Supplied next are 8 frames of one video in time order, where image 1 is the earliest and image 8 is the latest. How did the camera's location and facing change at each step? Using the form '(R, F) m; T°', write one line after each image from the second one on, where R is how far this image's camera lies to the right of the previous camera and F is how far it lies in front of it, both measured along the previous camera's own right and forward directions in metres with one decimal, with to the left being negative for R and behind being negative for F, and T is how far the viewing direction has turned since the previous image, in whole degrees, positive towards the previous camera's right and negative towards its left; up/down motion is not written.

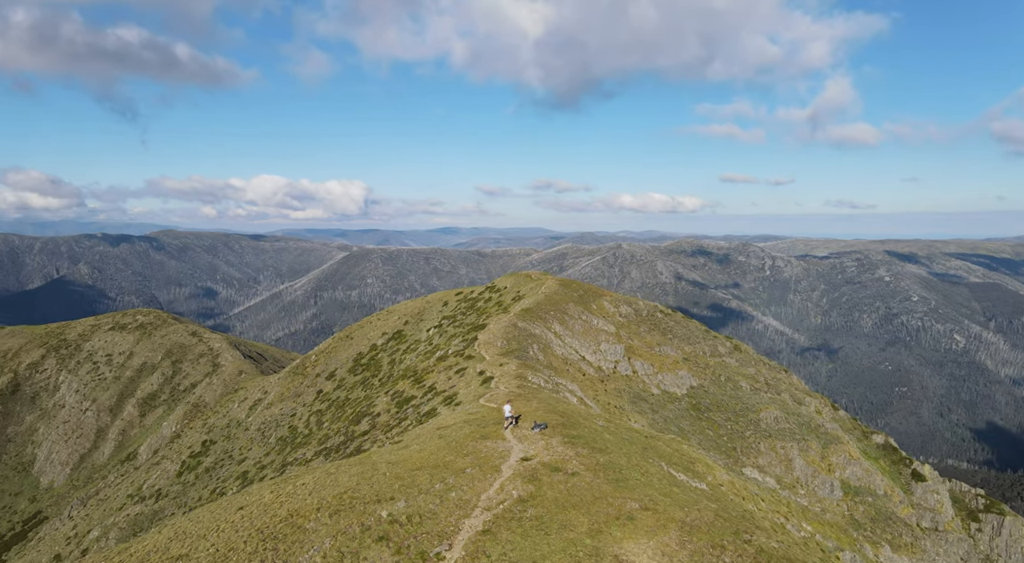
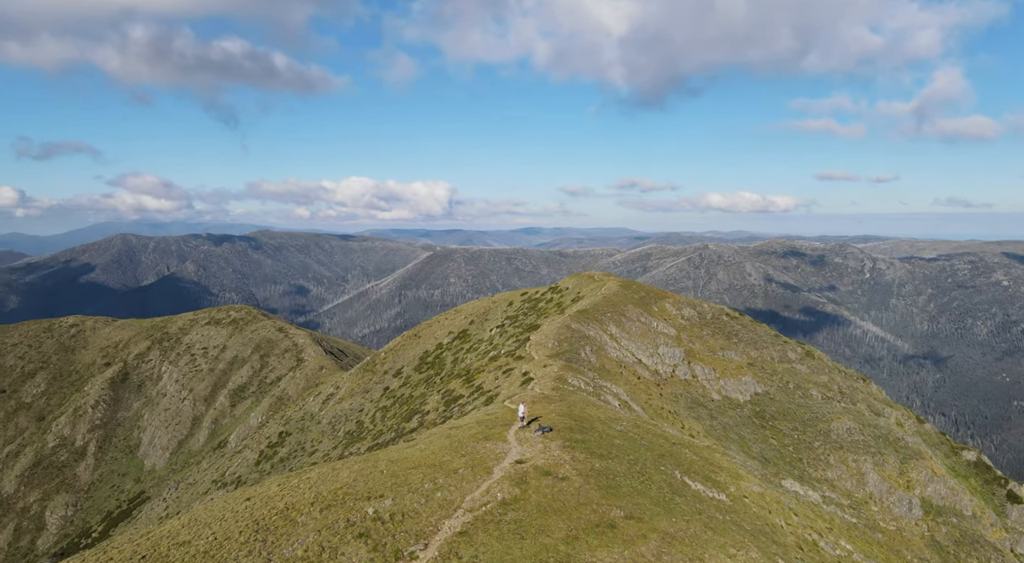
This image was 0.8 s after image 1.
(+2.4, +0.3) m; -7°
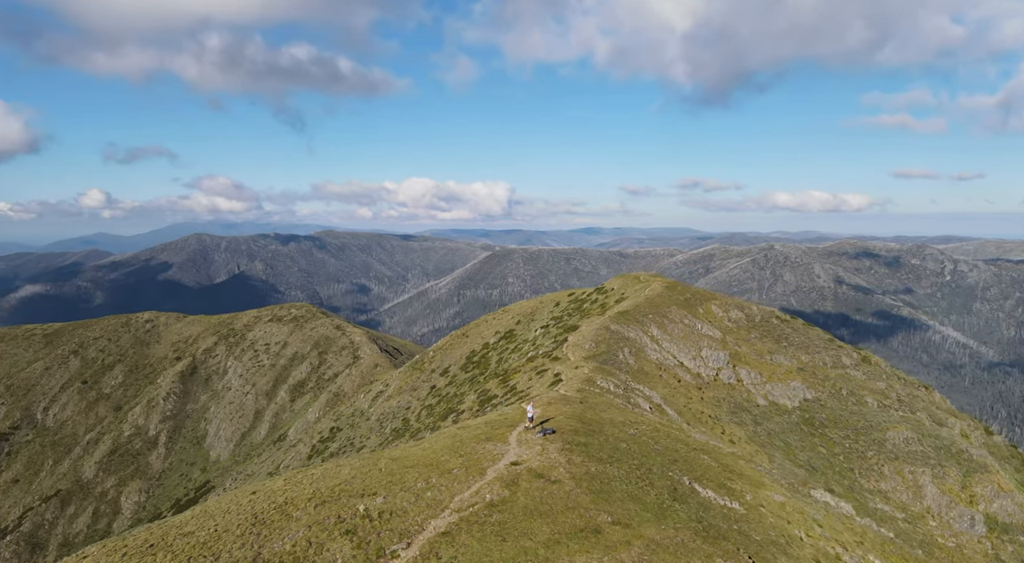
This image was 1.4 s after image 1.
(+1.7, +0.2) m; -5°
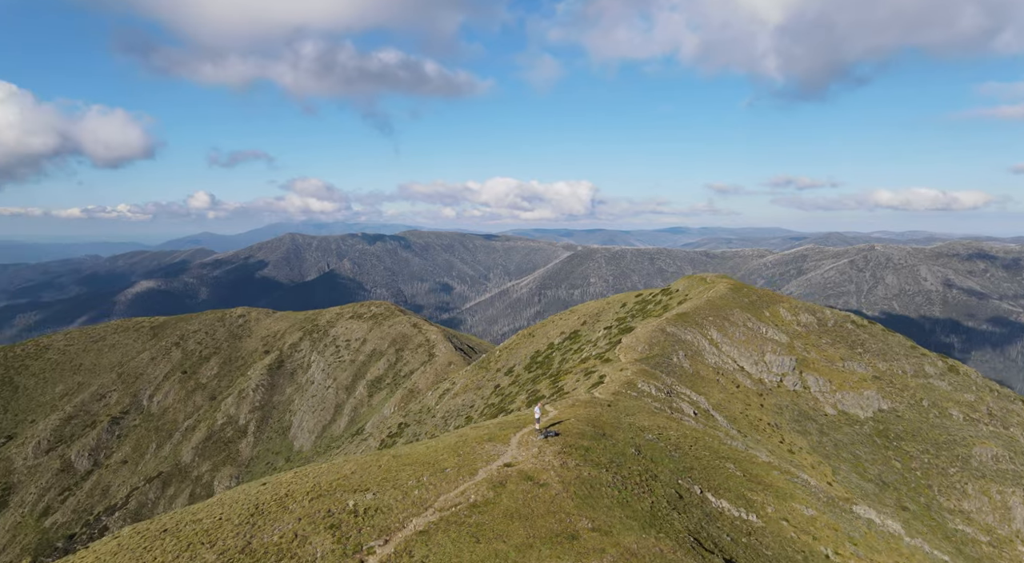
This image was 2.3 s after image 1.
(+2.4, +0.3) m; -7°
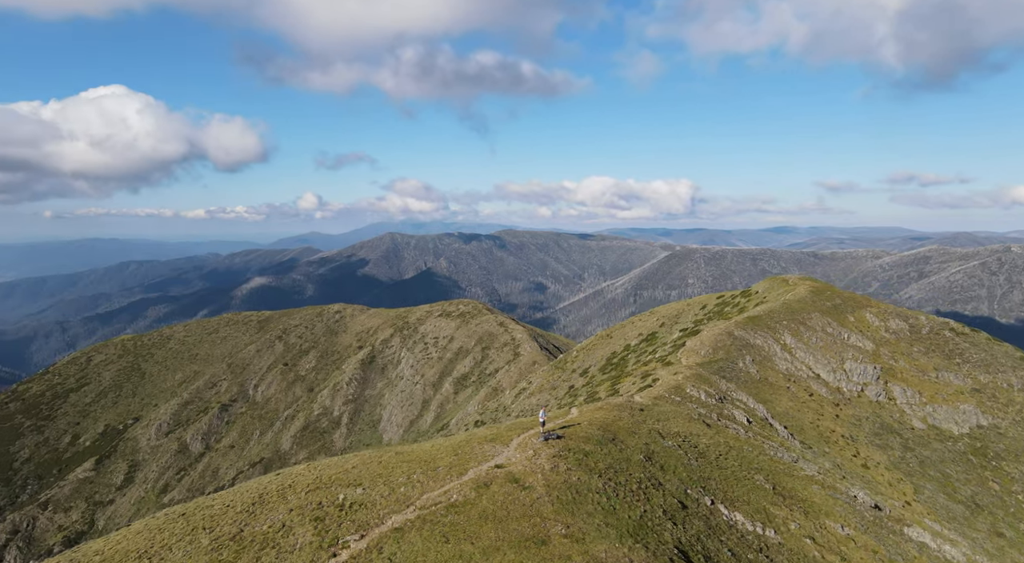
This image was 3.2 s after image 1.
(+2.8, +0.4) m; -8°
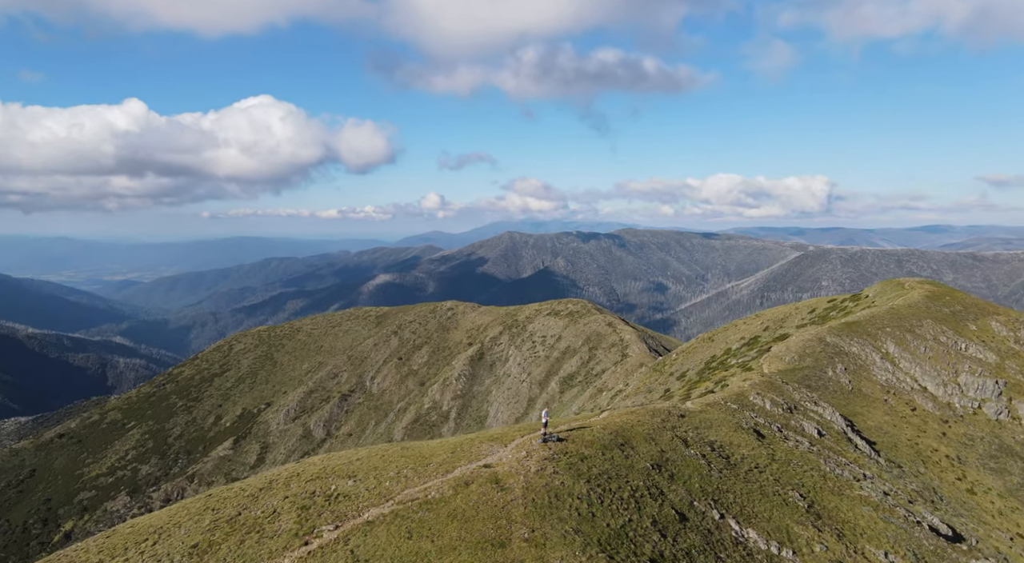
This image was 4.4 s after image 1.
(+3.5, +0.6) m; -10°
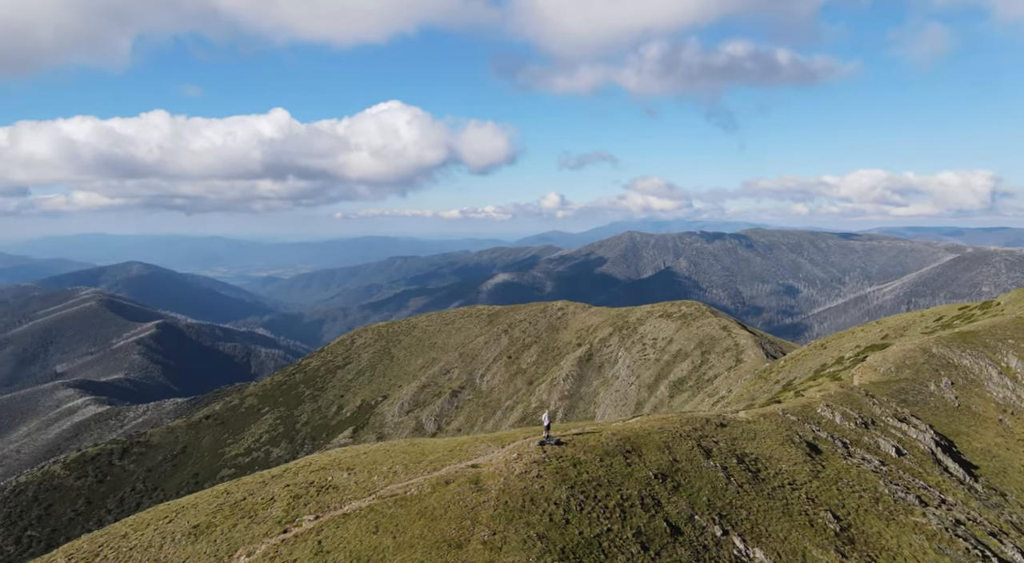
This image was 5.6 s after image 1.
(+3.5, +0.5) m; -10°
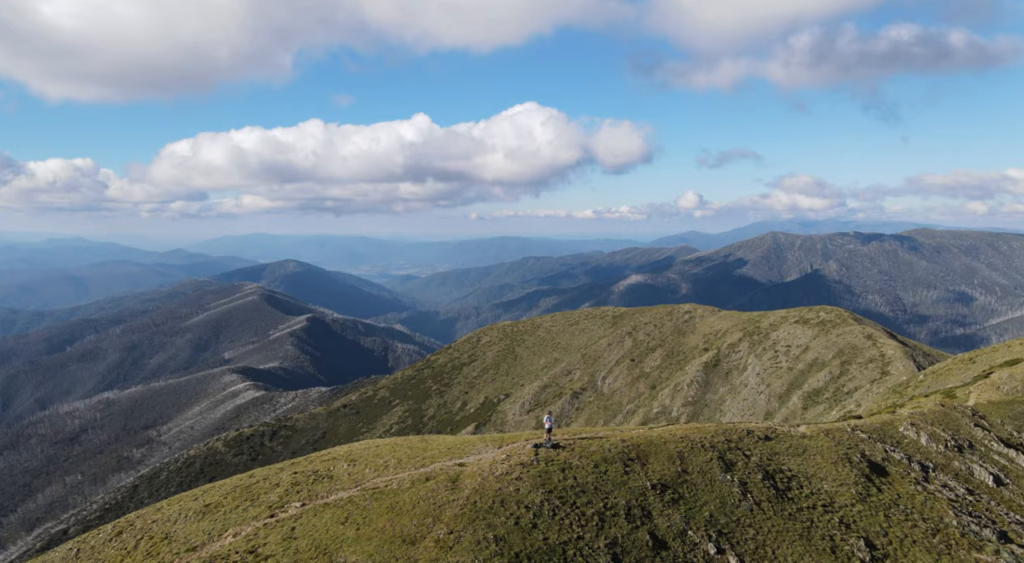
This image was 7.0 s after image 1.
(+3.9, +0.5) m; -11°
